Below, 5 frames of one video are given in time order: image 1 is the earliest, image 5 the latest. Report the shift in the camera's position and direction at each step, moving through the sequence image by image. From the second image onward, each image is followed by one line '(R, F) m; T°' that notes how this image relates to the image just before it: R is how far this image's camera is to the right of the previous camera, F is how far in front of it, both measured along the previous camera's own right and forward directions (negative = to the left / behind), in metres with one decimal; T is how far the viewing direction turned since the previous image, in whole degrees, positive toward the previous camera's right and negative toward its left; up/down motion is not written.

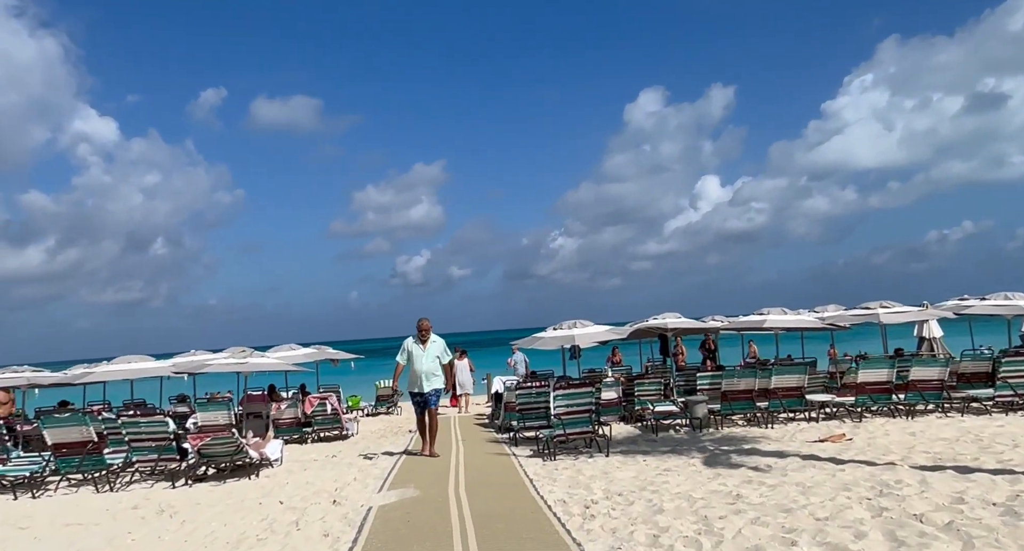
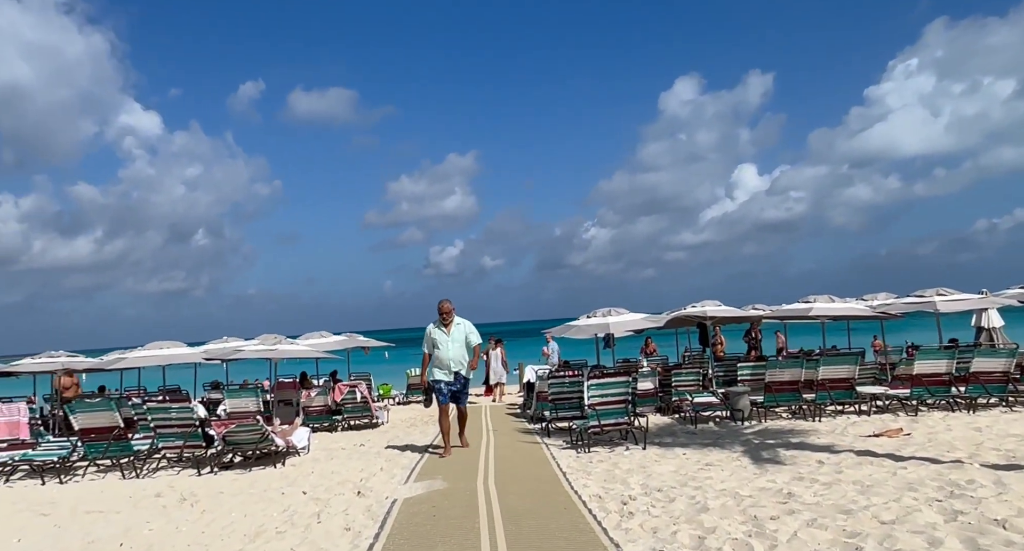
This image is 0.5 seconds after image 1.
(0.0, +0.4) m; -3°
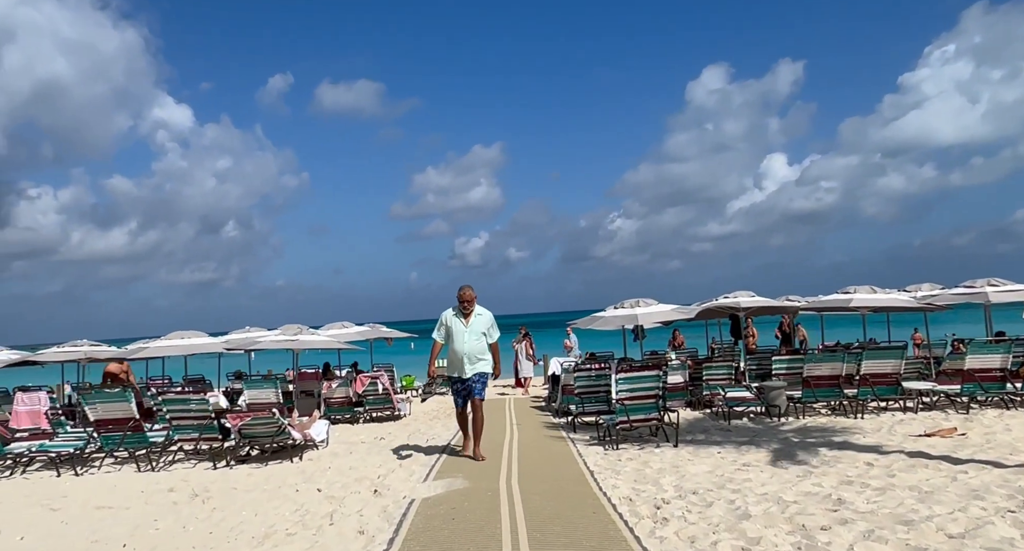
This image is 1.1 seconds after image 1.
(0.0, +0.4) m; -2°
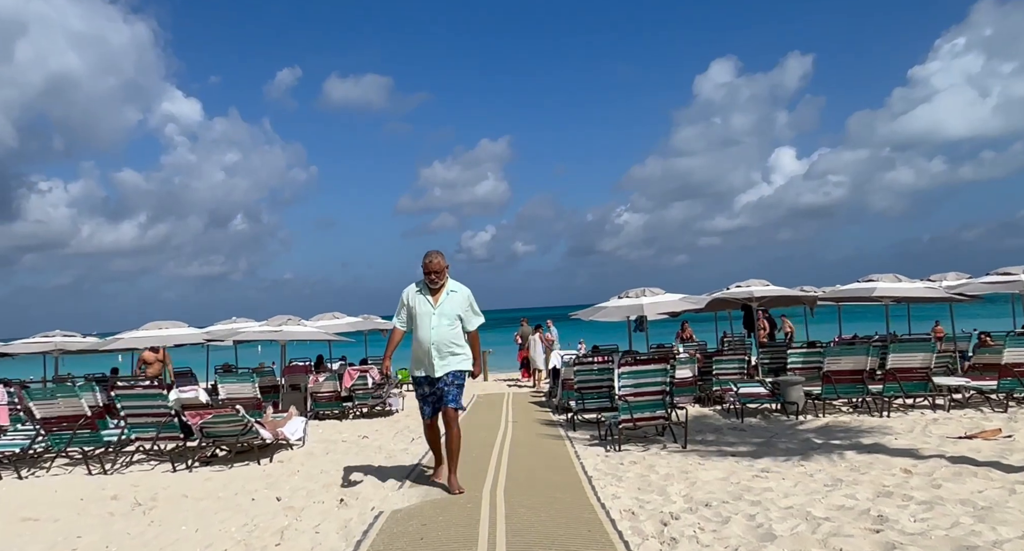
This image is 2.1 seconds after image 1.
(+0.2, +0.9) m; 0°
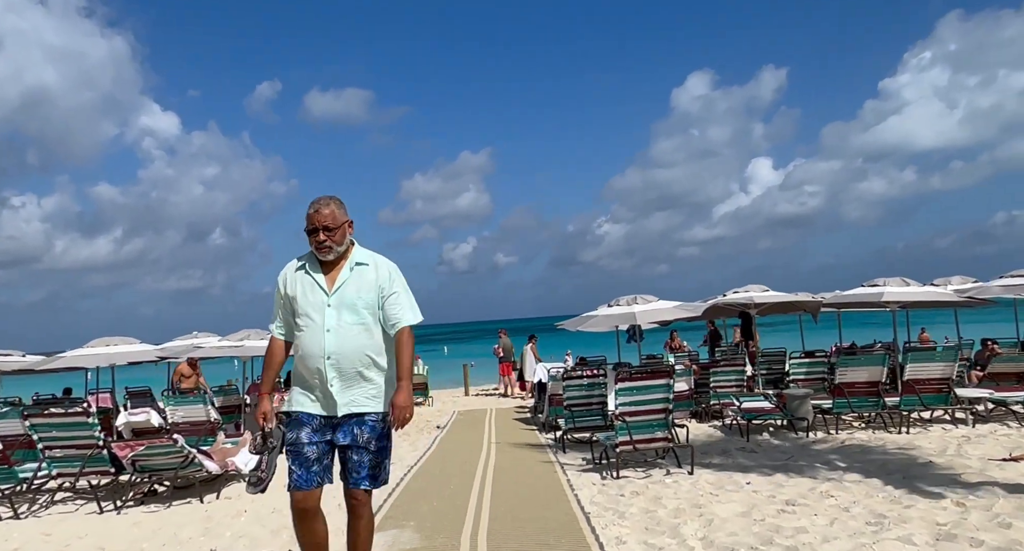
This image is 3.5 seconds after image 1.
(0.0, +1.0) m; +1°
